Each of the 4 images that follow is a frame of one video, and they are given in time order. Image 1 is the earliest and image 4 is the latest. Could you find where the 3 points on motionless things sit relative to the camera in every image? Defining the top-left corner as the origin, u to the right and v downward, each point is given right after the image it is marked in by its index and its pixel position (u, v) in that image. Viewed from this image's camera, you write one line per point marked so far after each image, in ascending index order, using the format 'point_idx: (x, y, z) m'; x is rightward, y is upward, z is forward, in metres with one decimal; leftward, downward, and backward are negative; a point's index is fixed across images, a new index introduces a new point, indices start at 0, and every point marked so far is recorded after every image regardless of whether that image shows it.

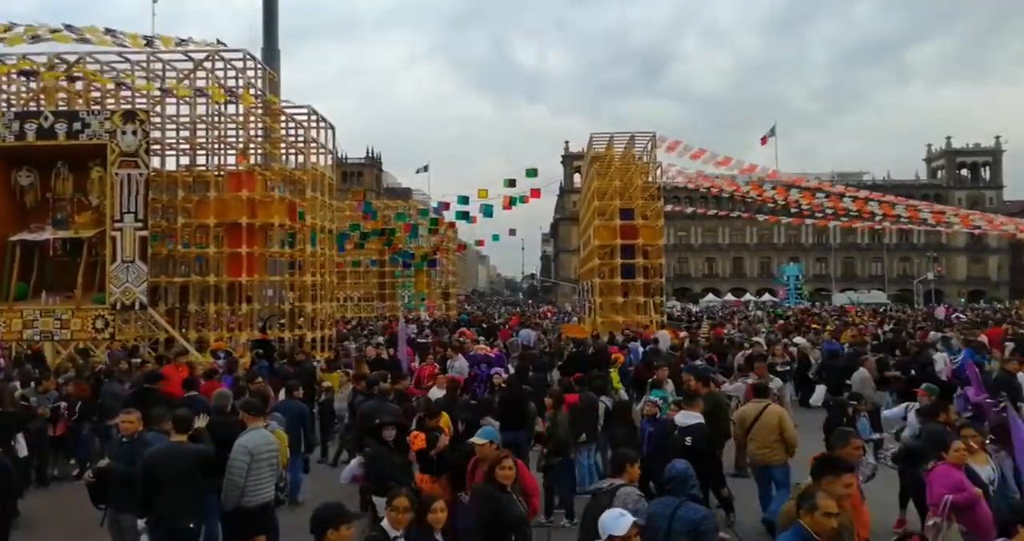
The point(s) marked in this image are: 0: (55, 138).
0: (-10.3, +3.0, +19.8) m
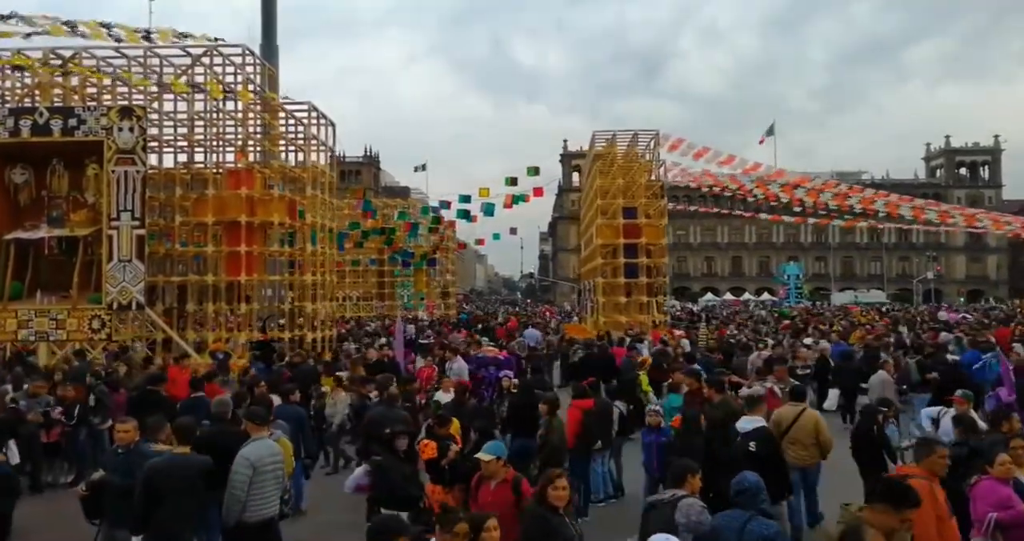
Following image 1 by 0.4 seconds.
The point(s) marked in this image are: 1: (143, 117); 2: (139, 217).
0: (-10.2, +3.0, +19.4) m
1: (-8.2, +3.4, +19.5) m
2: (-8.3, +1.2, +19.4) m
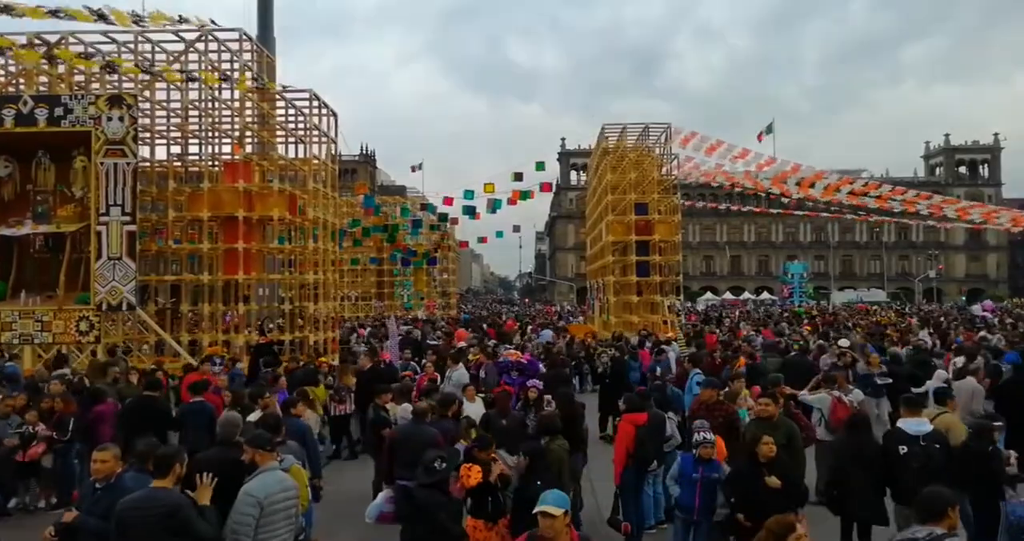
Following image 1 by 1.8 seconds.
0: (-9.9, +3.0, +18.3) m
1: (-7.9, +3.4, +18.3) m
2: (-8.0, +1.2, +18.2) m
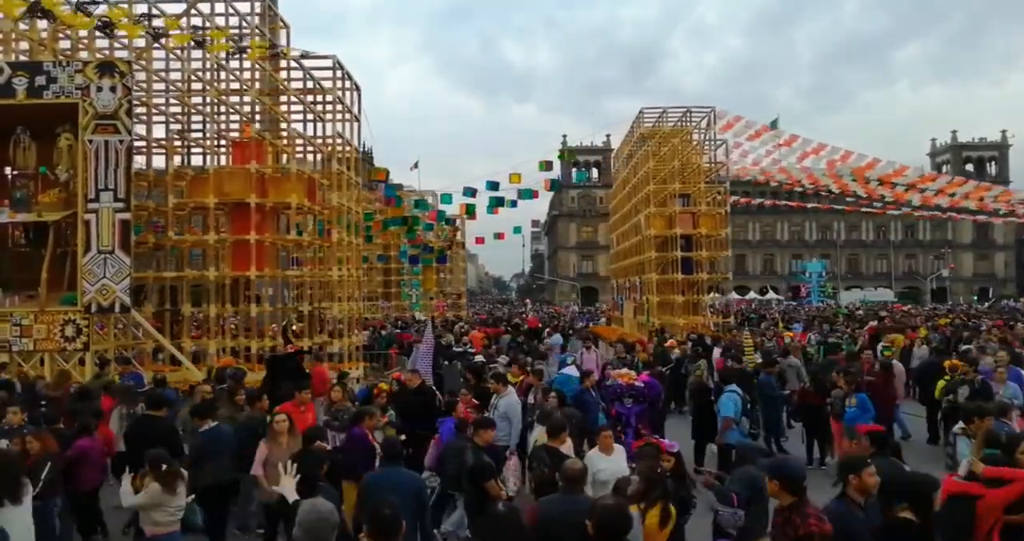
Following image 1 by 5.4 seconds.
0: (-8.9, +3.1, +15.6) m
1: (-6.9, +3.5, +15.7) m
2: (-6.9, +1.3, +15.6) m
